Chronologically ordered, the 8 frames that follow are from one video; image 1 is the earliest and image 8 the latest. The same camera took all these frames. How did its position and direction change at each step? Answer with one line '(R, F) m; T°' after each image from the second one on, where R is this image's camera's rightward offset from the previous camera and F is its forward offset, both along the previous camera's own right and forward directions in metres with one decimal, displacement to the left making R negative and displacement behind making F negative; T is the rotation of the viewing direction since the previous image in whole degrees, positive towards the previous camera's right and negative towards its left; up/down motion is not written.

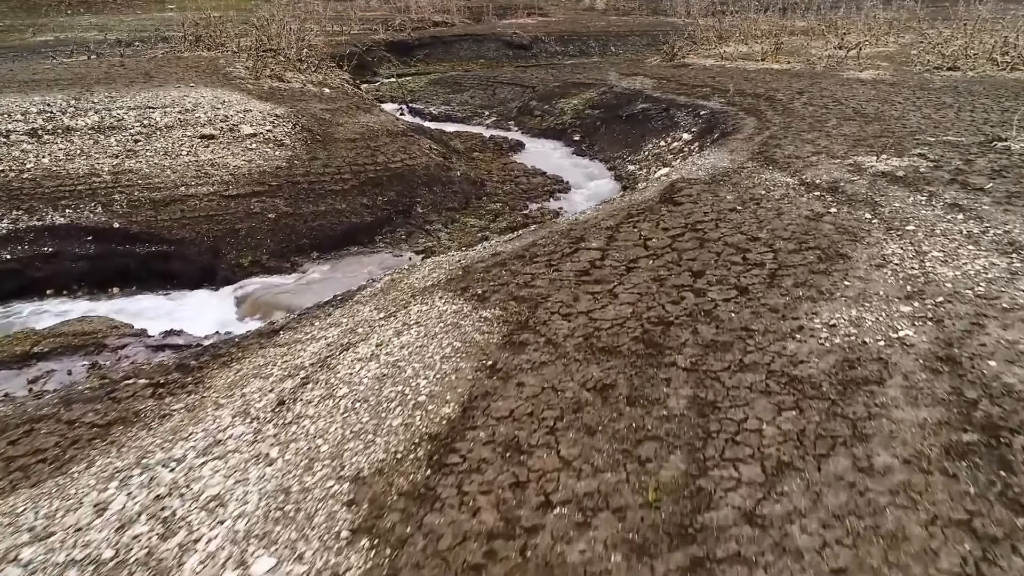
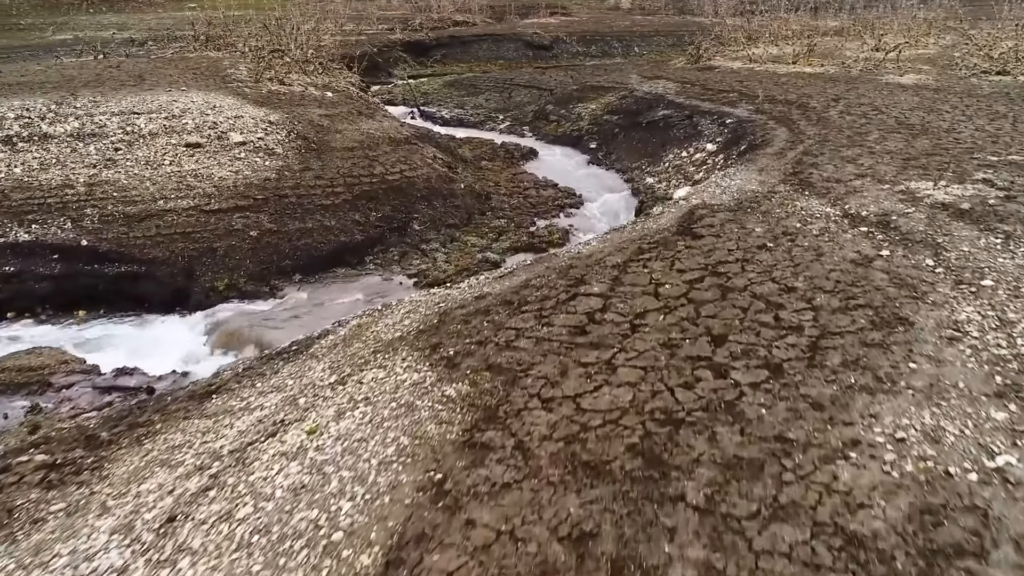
(+0.3, +1.0) m; -2°
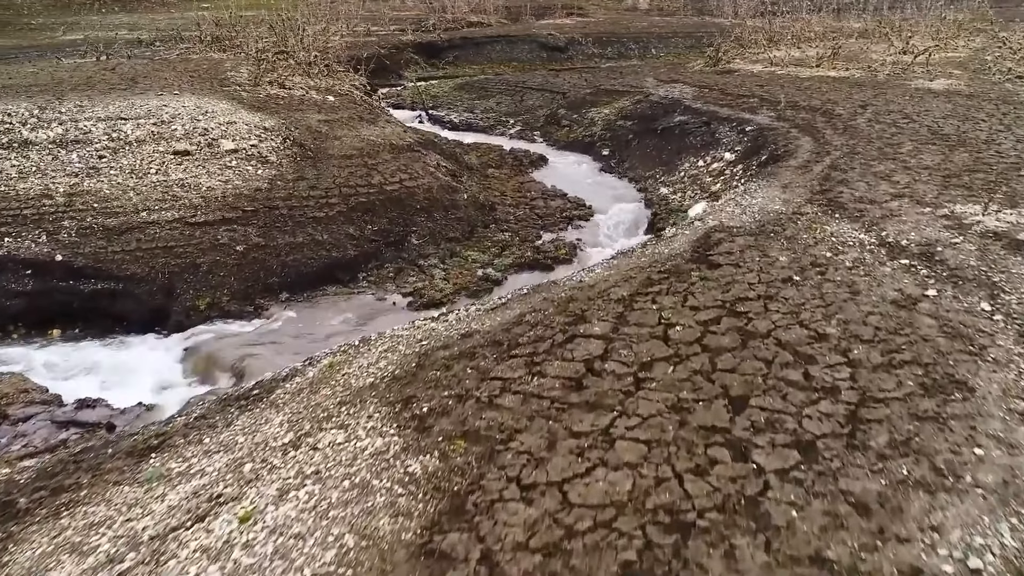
(+0.2, +0.7) m; -1°
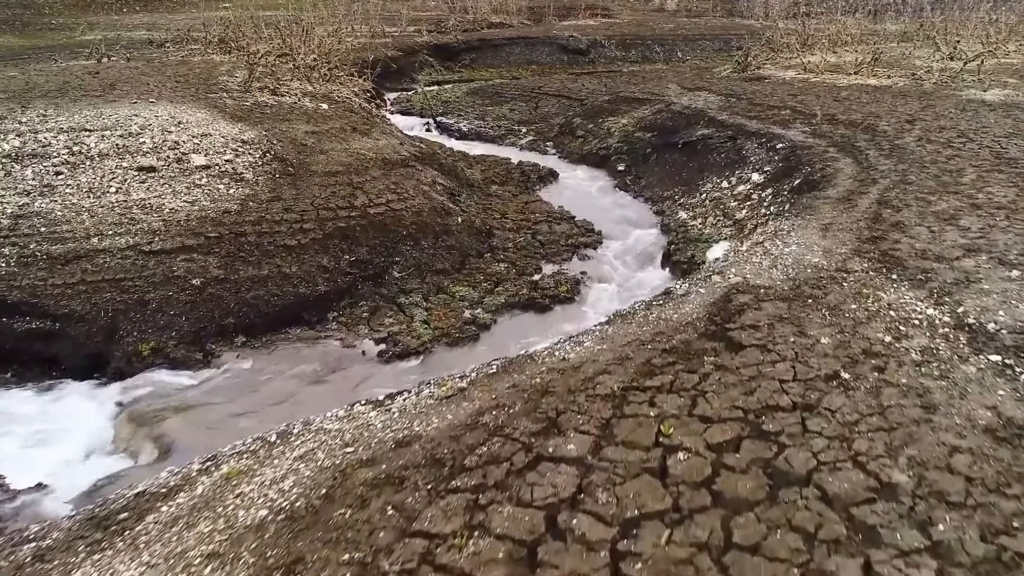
(+0.4, +1.3) m; -2°
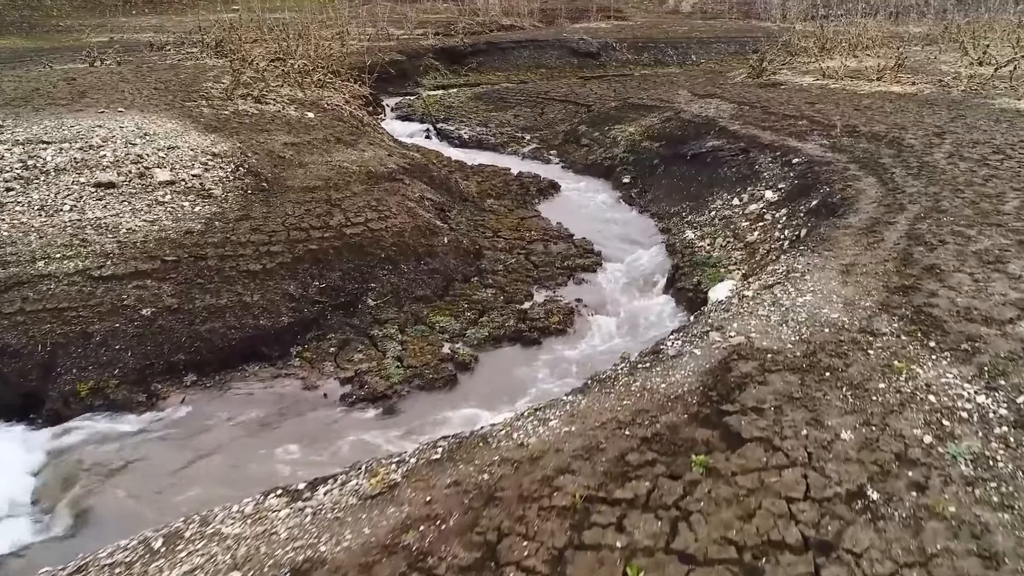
(+0.3, +0.9) m; -1°
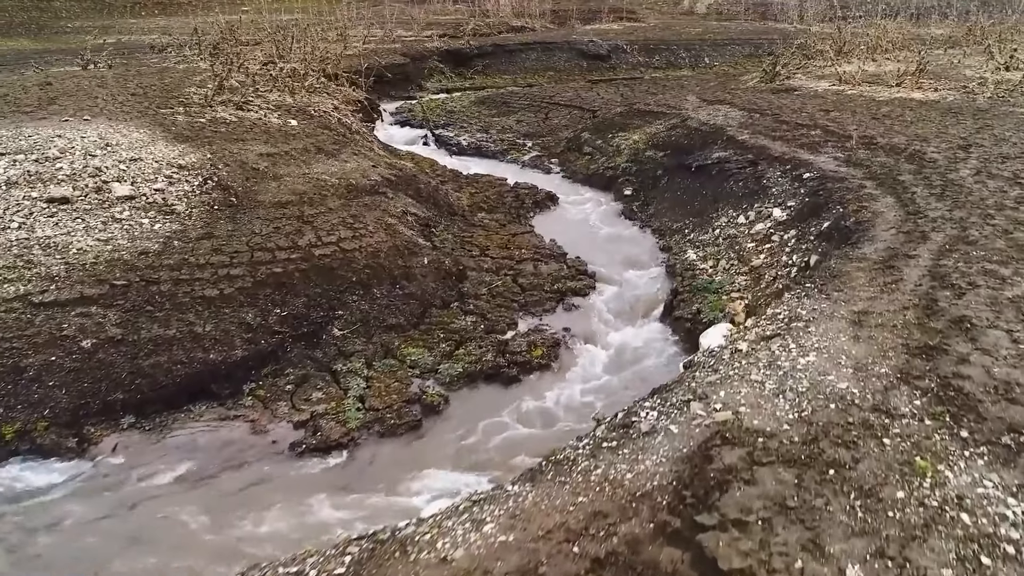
(+0.4, +0.8) m; -1°
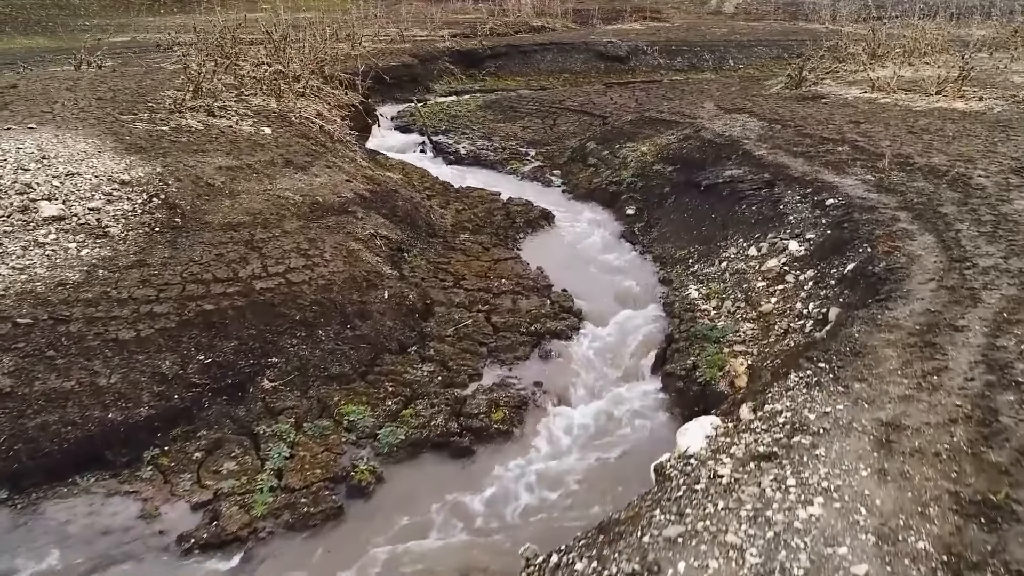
(+0.5, +1.2) m; -2°
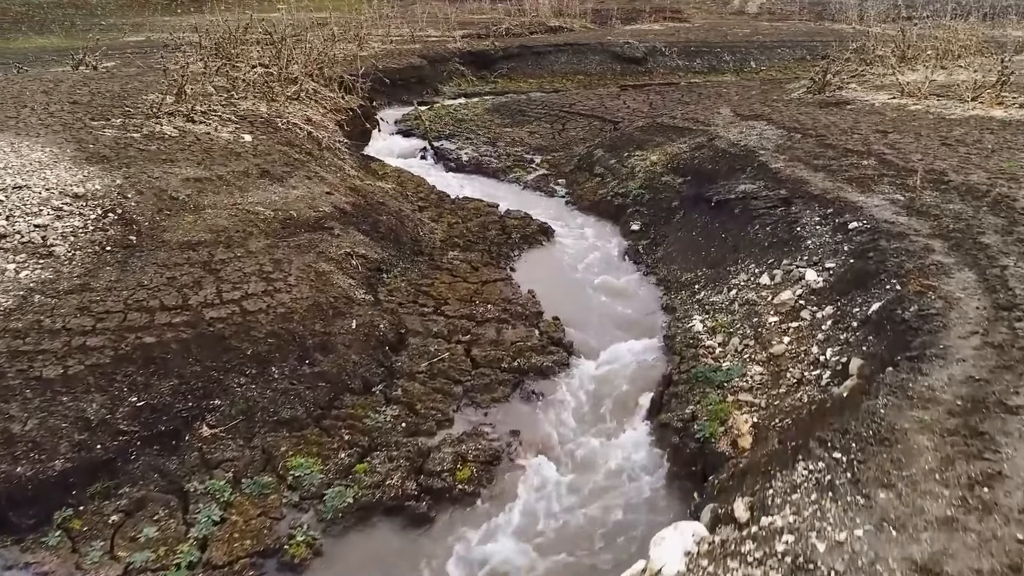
(+0.4, +0.8) m; -2°
